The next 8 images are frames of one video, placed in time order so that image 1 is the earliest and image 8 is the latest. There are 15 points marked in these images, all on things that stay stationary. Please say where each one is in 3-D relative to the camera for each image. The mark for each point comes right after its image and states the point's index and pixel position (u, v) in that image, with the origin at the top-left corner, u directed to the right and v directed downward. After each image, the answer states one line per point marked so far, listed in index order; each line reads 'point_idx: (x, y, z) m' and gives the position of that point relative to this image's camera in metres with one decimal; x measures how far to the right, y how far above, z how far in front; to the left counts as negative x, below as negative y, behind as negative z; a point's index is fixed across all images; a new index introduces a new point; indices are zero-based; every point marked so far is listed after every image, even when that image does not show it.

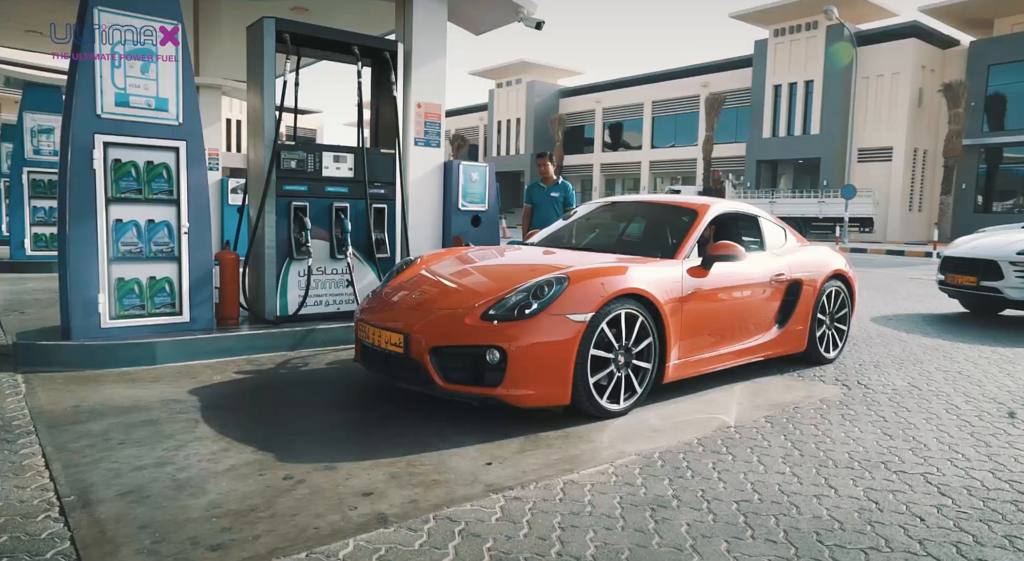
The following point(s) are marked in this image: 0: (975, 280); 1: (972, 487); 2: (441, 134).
0: (+5.6, 0.0, +8.3) m
1: (+2.2, -1.0, +3.2) m
2: (-0.7, +1.5, +6.9) m
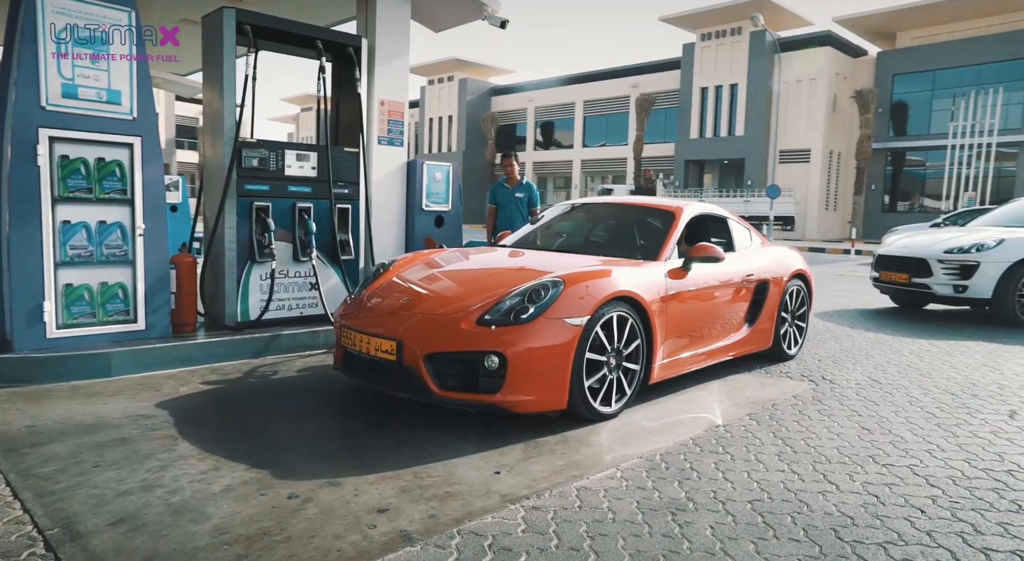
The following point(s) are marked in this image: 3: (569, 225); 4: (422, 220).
0: (+5.1, 0.0, +8.8) m
1: (+2.2, -1.0, +3.4) m
2: (-1.1, +1.4, +6.7) m
3: (+0.5, +0.5, +6.2) m
4: (-0.9, +0.6, +6.8) m
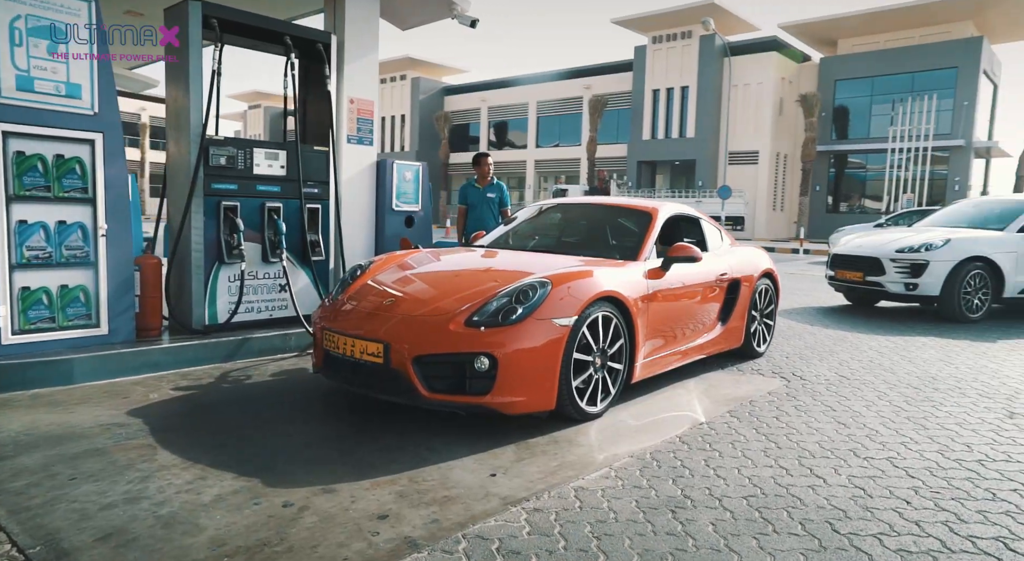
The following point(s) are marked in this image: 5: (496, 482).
0: (+4.7, +0.1, +9.1) m
1: (+2.2, -1.0, +3.6) m
2: (-1.3, +1.4, +6.6) m
3: (+0.3, +0.5, +6.3) m
4: (-1.2, +0.6, +6.7) m
5: (-0.1, -0.9, +3.1) m
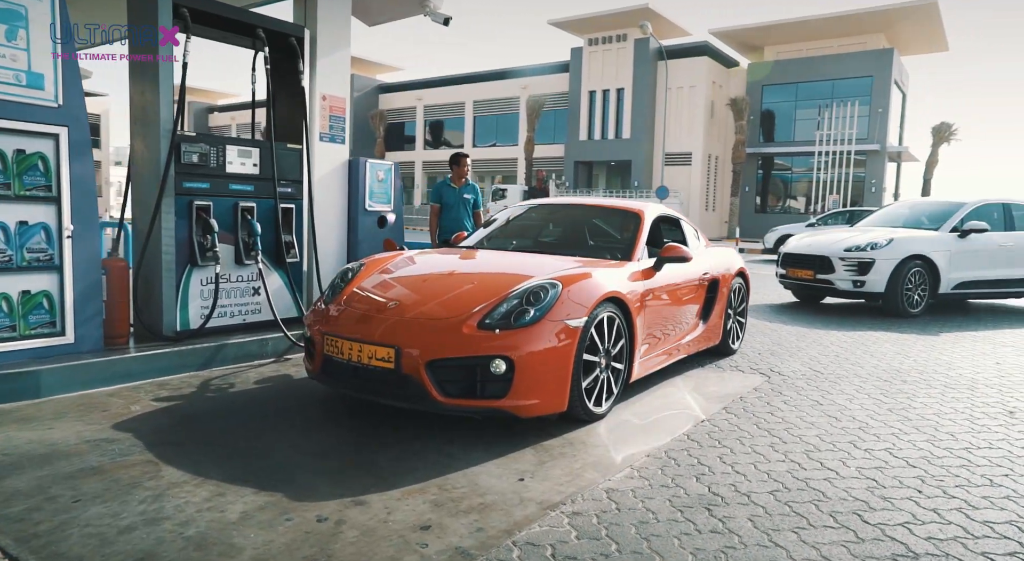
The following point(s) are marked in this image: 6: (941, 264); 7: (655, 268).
0: (+4.2, +0.1, +9.5) m
1: (+2.3, -1.0, +3.7) m
2: (-1.6, +1.4, +6.4) m
3: (+0.1, +0.5, +6.2) m
4: (-1.4, +0.6, +6.6) m
5: (+0.1, -0.9, +3.1) m
6: (+5.8, +0.2, +9.3) m
7: (+1.0, +0.1, +4.9) m
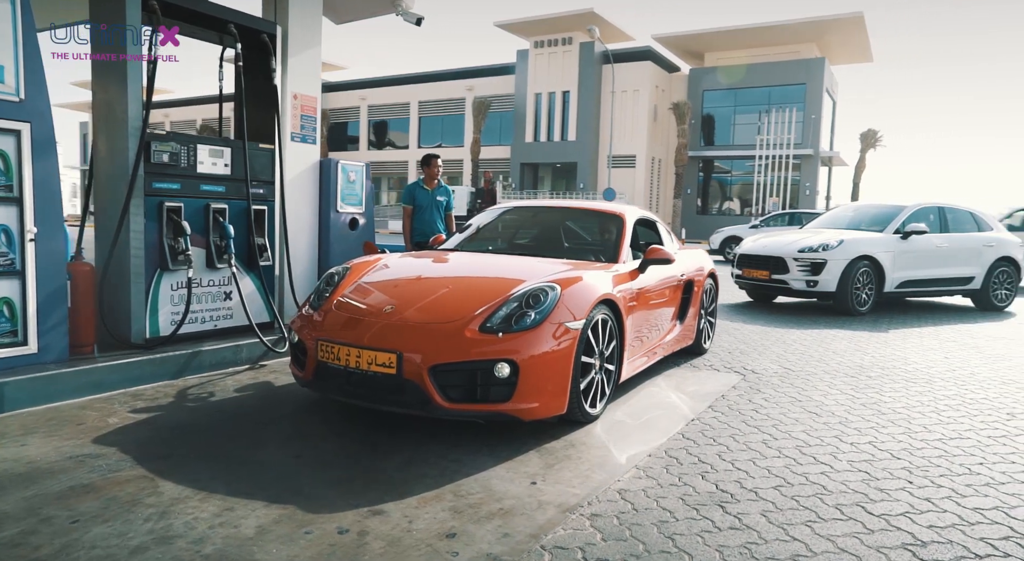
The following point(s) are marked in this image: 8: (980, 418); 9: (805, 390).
0: (+3.7, +0.1, +9.8) m
1: (+2.3, -1.0, +3.9) m
2: (-1.8, +1.4, +6.3) m
3: (-0.1, +0.5, +6.2) m
4: (-1.6, +0.5, +6.4) m
5: (+0.1, -0.9, +3.1) m
6: (+5.3, +0.2, +9.7) m
7: (+0.9, +0.1, +4.9) m
8: (+3.2, -0.9, +4.6) m
9: (+2.2, -0.8, +5.1) m
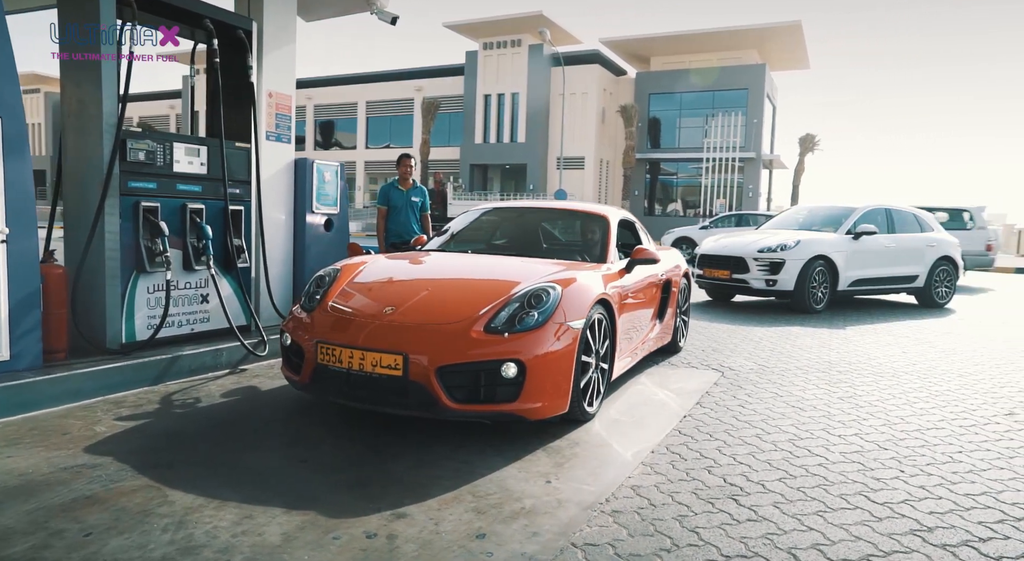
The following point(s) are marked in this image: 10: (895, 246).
0: (+3.2, +0.1, +10.1) m
1: (+2.3, -0.9, +4.1) m
2: (-2.0, +1.4, +6.1) m
3: (-0.3, +0.5, +6.2) m
4: (-1.8, +0.5, +6.3) m
5: (+0.2, -0.9, +3.1) m
6: (+4.9, +0.3, +10.1) m
7: (+0.8, +0.1, +5.0) m
8: (+3.1, -0.9, +4.9) m
9: (+2.1, -0.8, +5.3) m
10: (+6.0, +0.5, +10.7) m
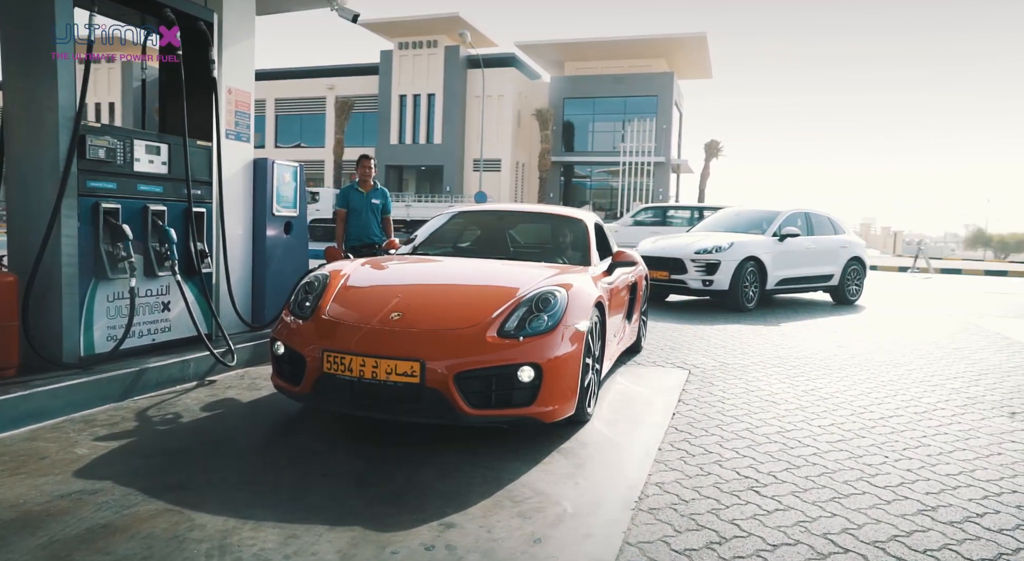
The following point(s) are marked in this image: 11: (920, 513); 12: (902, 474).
0: (+2.4, +0.1, +10.5) m
1: (+2.3, -0.9, +4.4) m
2: (-2.2, +1.3, +5.8) m
3: (-0.6, +0.5, +6.2) m
4: (-2.1, +0.5, +6.0) m
5: (+0.4, -1.0, +3.1) m
6: (+4.0, +0.3, +10.7) m
7: (+0.7, +0.1, +5.1) m
8: (+3.0, -0.9, +5.3) m
9: (+1.9, -0.8, +5.6) m
10: (+5.1, +0.6, +11.5) m
11: (+1.8, -1.0, +3.0) m
12: (+2.0, -1.0, +3.5) m
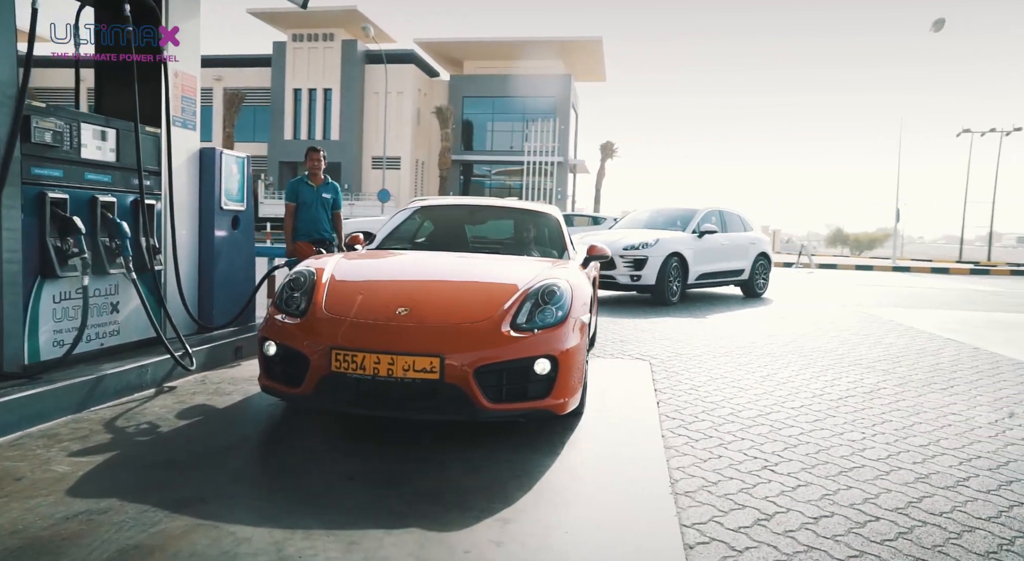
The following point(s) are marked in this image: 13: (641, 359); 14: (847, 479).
0: (+1.3, +0.2, +10.8) m
1: (+2.2, -0.9, +4.7) m
2: (-2.5, +1.3, +5.4) m
3: (-0.9, +0.5, +6.0) m
4: (-2.4, +0.5, +5.6) m
5: (+0.5, -0.9, +3.2) m
6: (+2.9, +0.4, +11.2) m
7: (+0.5, +0.1, +5.2) m
8: (+2.8, -0.8, +5.7) m
9: (+1.7, -0.8, +5.8) m
10: (+3.8, +0.7, +12.1) m
11: (+1.9, -1.0, +3.3) m
12: (+2.1, -0.9, +3.8) m
13: (+1.2, -0.7, +6.2) m
14: (+1.6, -0.9, +3.3) m
